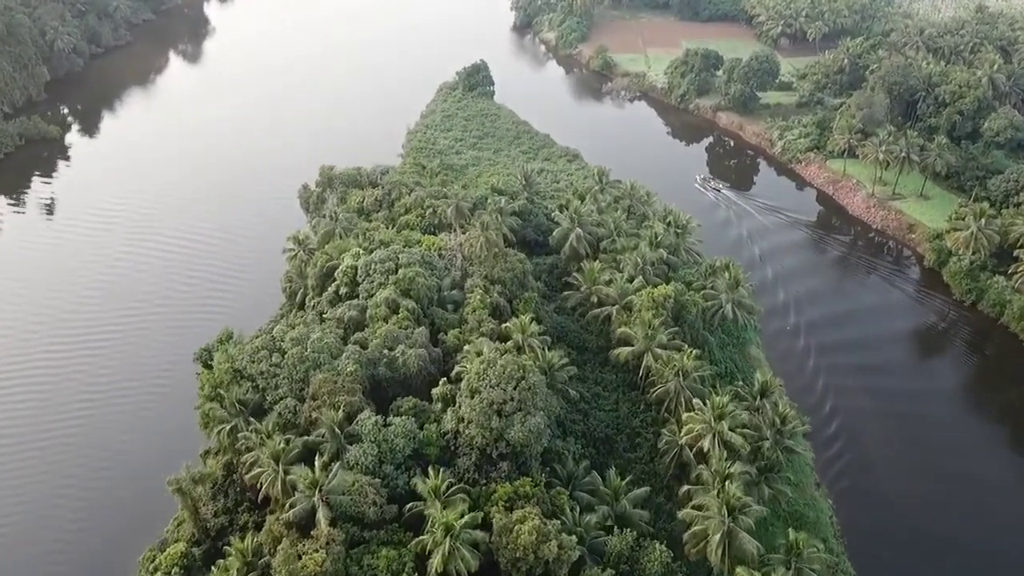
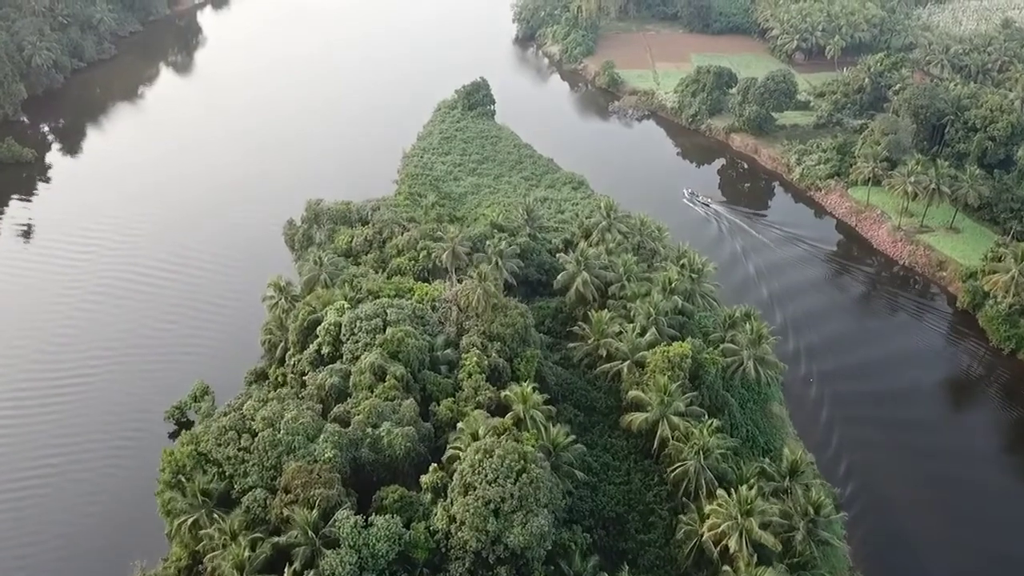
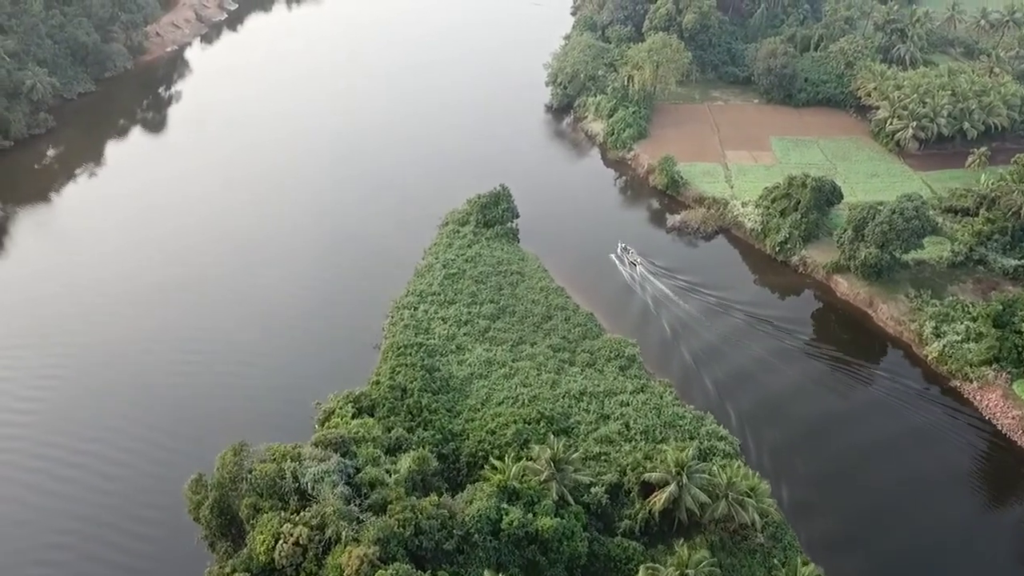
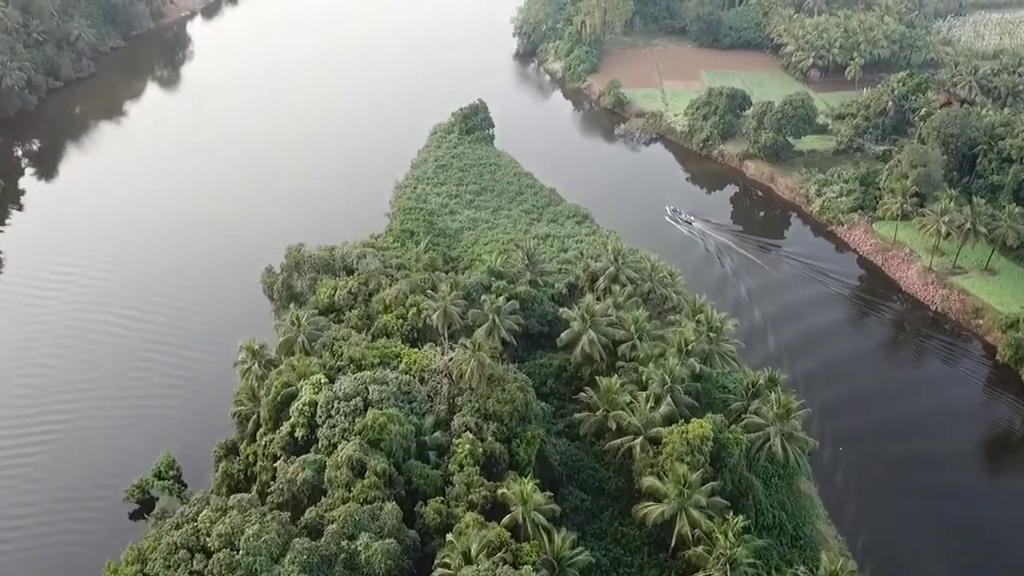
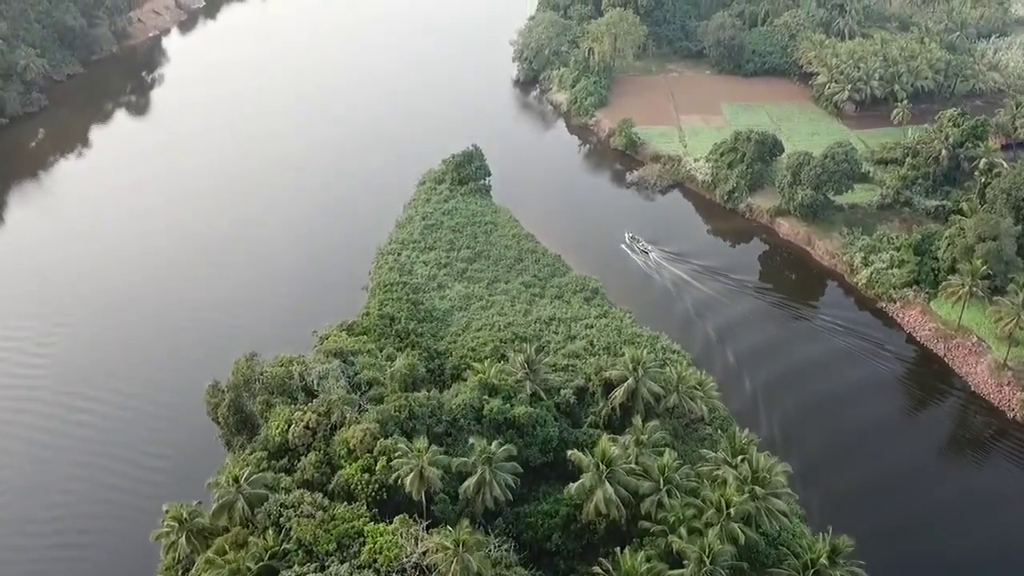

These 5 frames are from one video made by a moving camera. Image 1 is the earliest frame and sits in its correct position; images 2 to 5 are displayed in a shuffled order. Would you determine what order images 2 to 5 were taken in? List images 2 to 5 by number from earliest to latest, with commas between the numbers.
2, 4, 5, 3
